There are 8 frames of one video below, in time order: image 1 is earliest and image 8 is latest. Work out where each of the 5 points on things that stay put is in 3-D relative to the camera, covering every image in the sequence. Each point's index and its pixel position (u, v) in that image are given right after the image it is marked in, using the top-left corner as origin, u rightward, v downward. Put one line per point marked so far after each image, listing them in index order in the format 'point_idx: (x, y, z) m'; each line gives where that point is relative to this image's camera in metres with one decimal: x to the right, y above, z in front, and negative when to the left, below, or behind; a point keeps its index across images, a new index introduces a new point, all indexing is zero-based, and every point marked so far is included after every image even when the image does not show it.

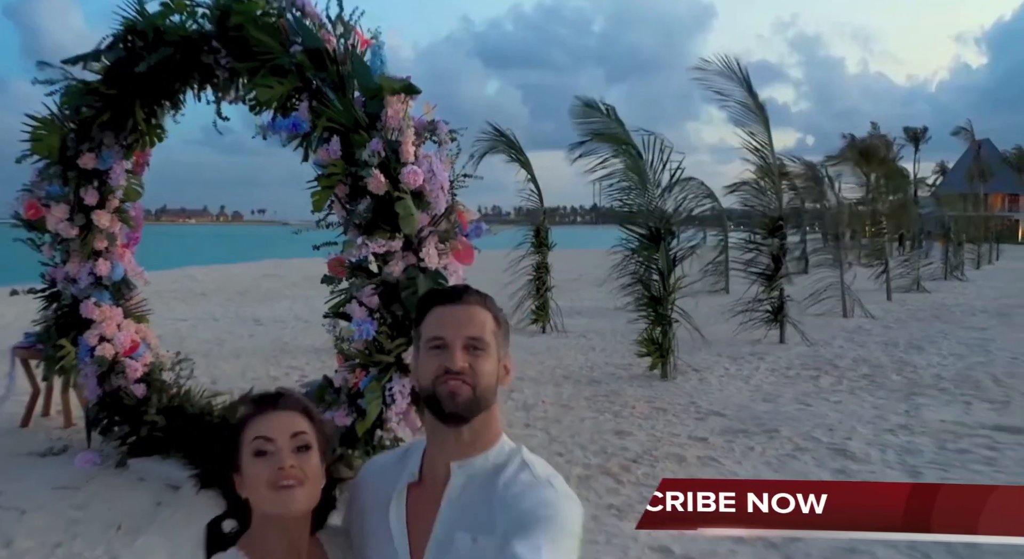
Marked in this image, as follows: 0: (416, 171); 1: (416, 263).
0: (-0.4, +0.4, +2.3) m
1: (-0.4, +0.1, +2.4) m
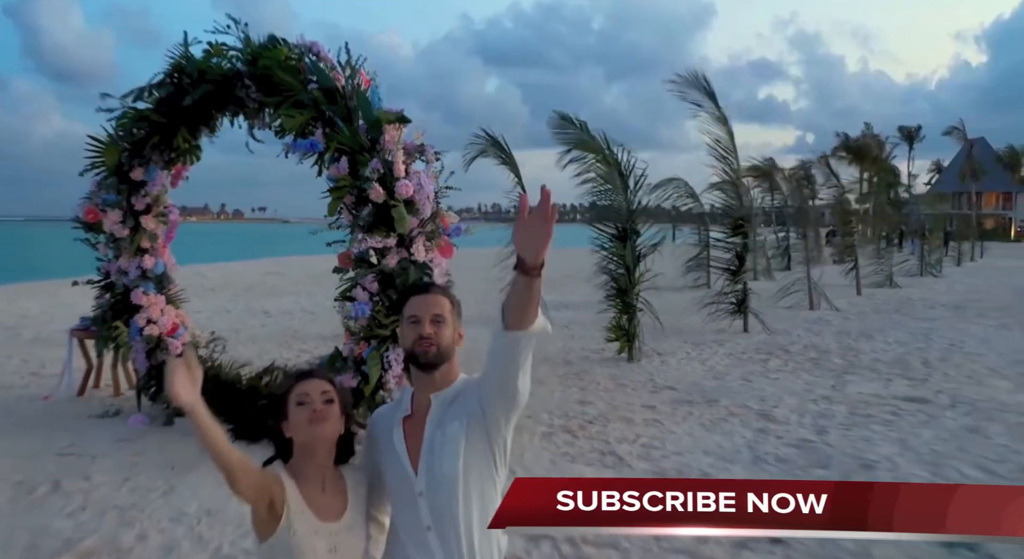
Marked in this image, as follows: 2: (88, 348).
0: (-0.5, +0.5, +2.9) m
1: (-0.6, +0.1, +3.0) m
2: (-2.9, -0.5, +3.9) m
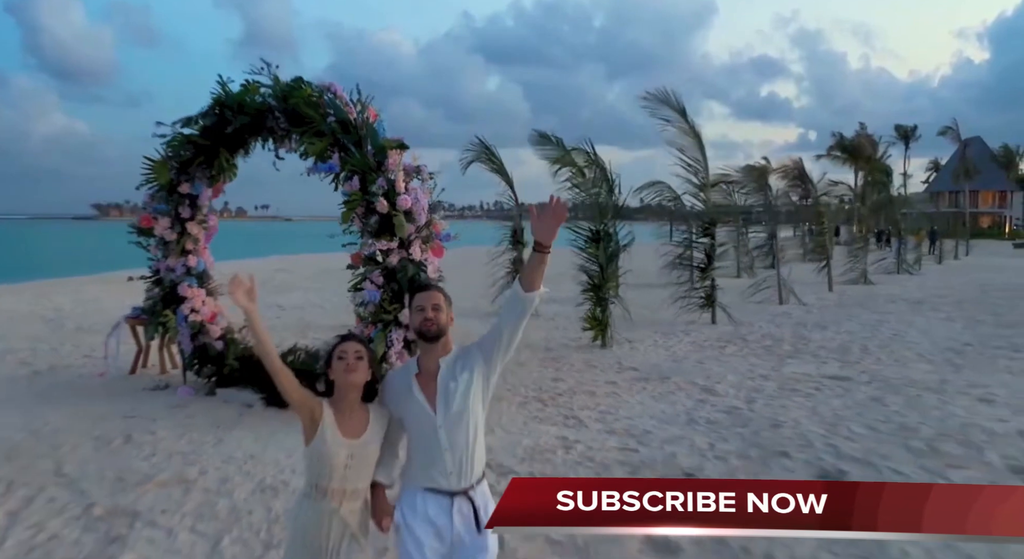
0: (-0.7, +0.5, +3.6) m
1: (-0.7, +0.1, +3.7) m
2: (-3.0, -0.4, +4.6) m
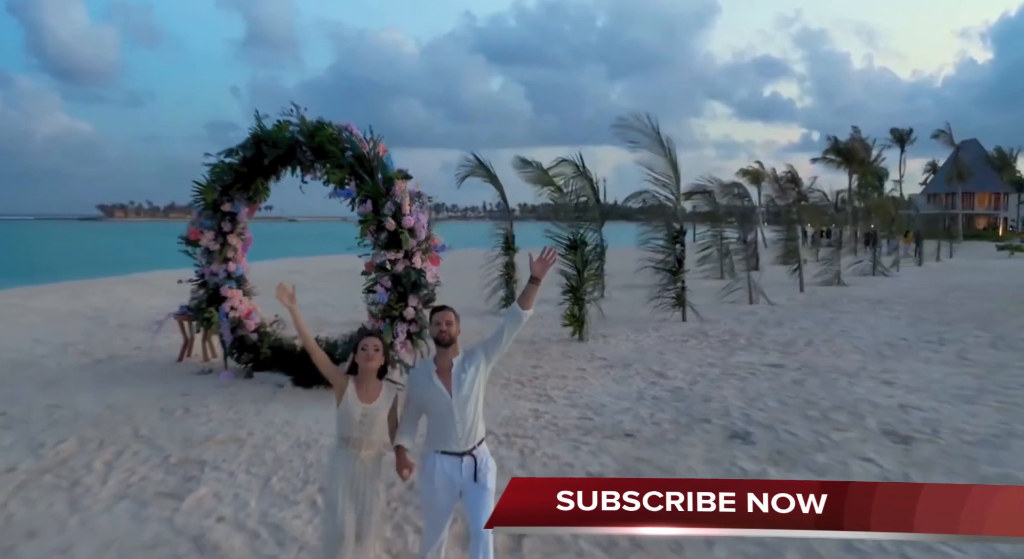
0: (-0.8, +0.5, +4.4) m
1: (-0.8, +0.1, +4.6) m
2: (-3.2, -0.5, +5.5) m
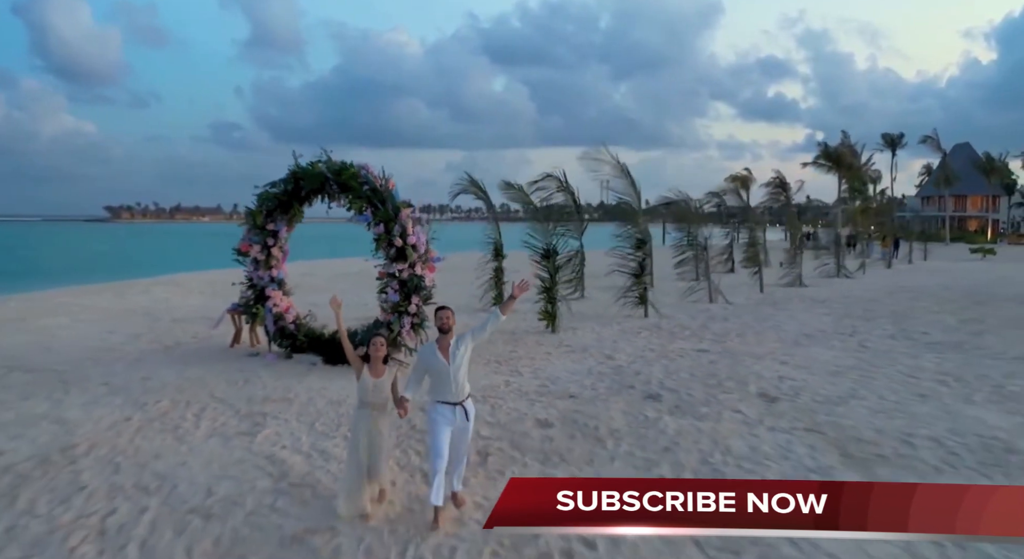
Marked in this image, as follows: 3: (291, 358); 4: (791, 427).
0: (-1.0, +0.4, +5.9) m
1: (-1.1, +0.1, +6.0) m
2: (-3.4, -0.5, +6.9) m
3: (-2.6, -0.9, +6.5) m
4: (+2.3, -1.3, +4.8) m
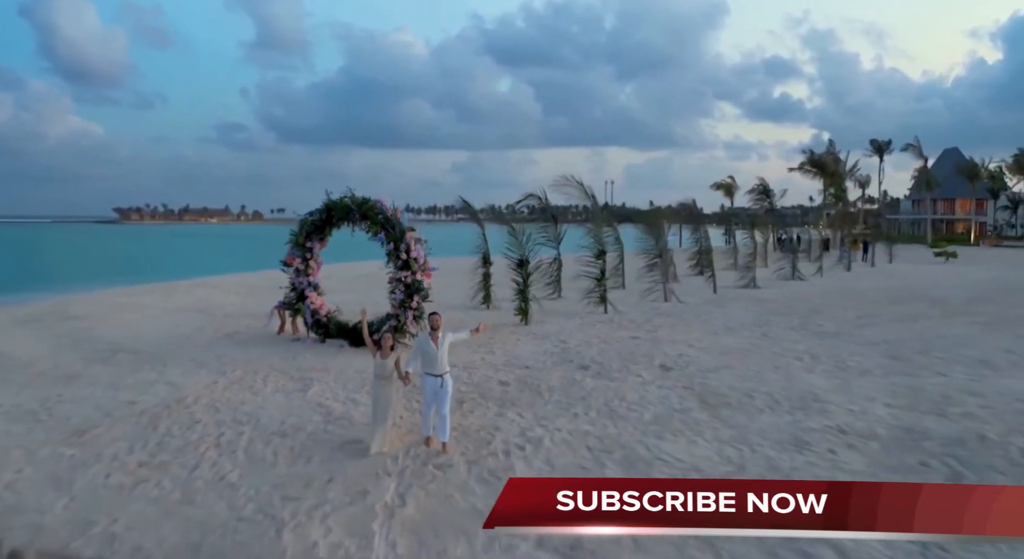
0: (-1.4, +0.4, +8.1) m
1: (-1.4, 0.0, +8.2) m
2: (-3.8, -0.6, +9.1) m
3: (-3.0, -1.0, +8.7) m
4: (+2.0, -1.3, +6.9) m
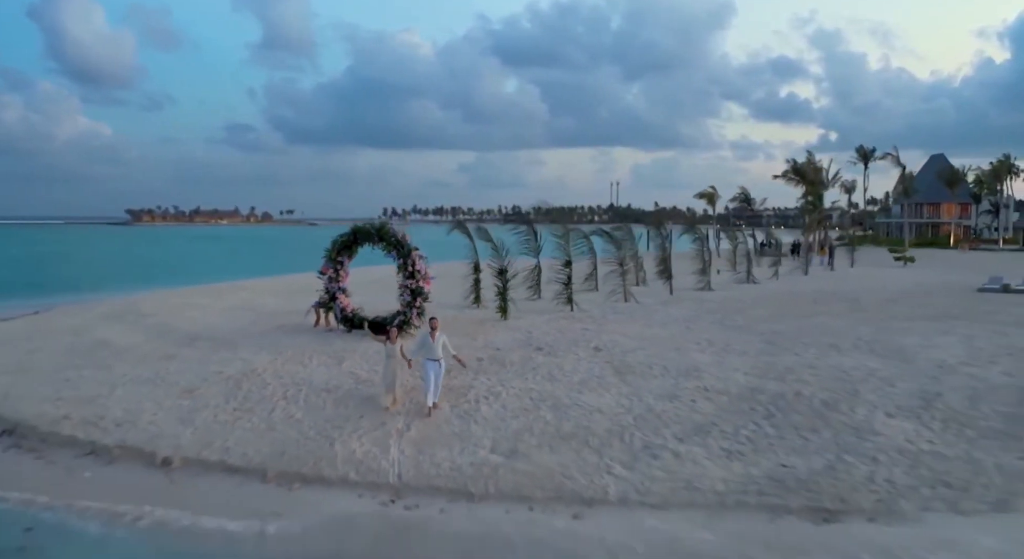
0: (-1.8, +0.3, +10.9) m
1: (-1.9, -0.1, +11.1) m
2: (-4.2, -0.7, +12.0) m
3: (-3.4, -1.1, +11.6) m
4: (+1.5, -1.4, +9.7) m
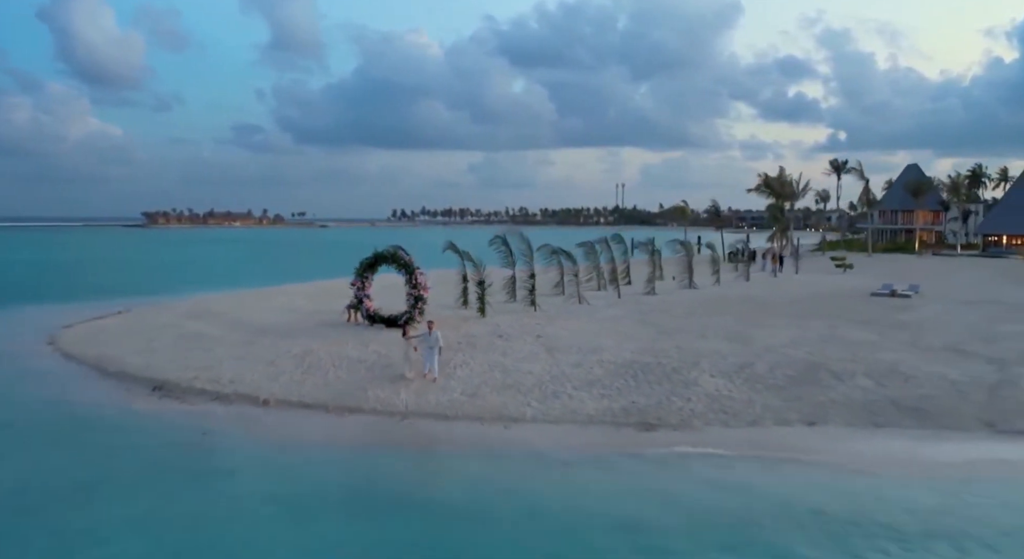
0: (-2.7, 0.0, +15.9) m
1: (-2.7, -0.4, +16.1) m
2: (-5.0, -1.0, +17.0) m
3: (-4.2, -1.4, +16.6) m
4: (+0.7, -1.7, +14.7) m
